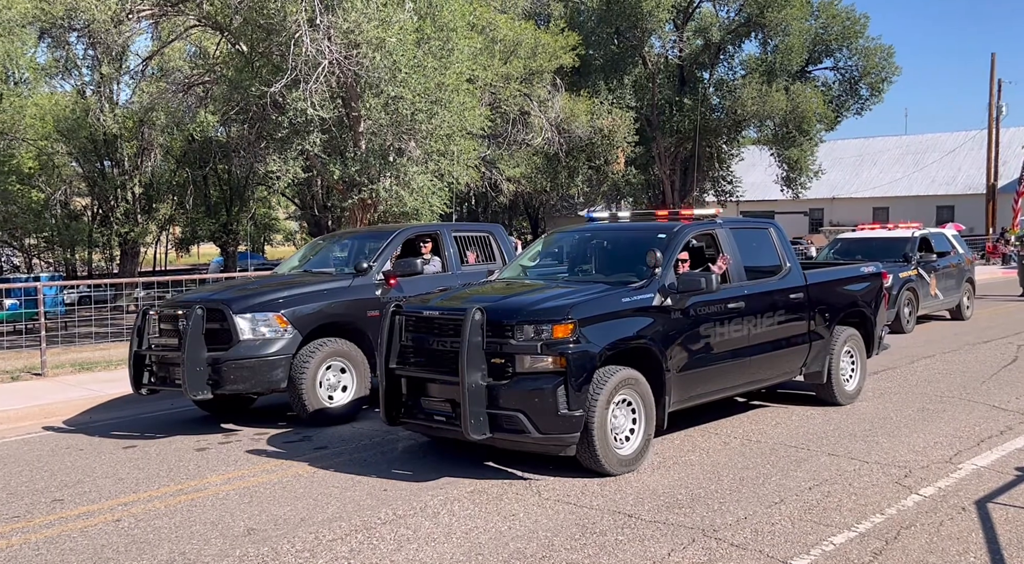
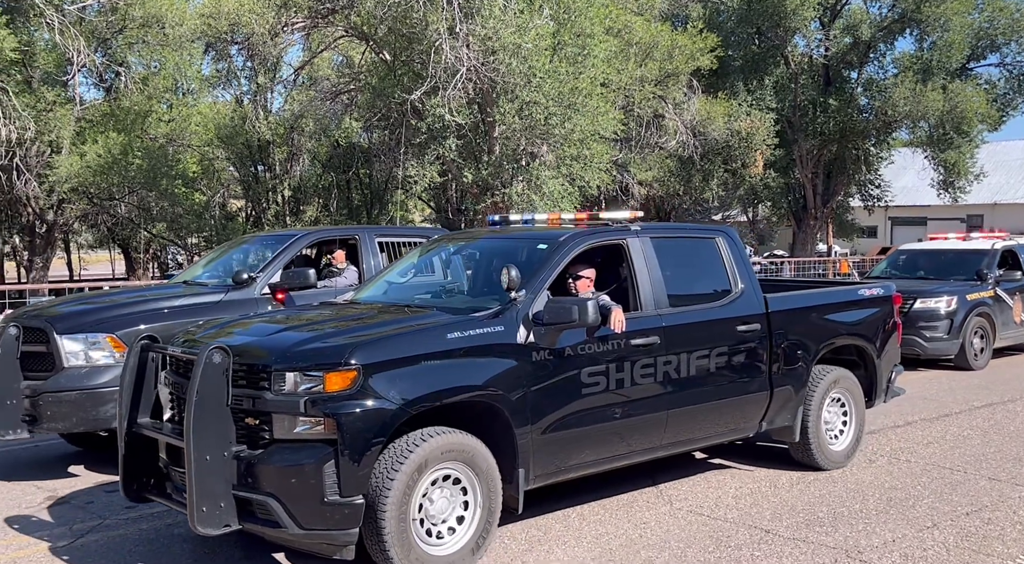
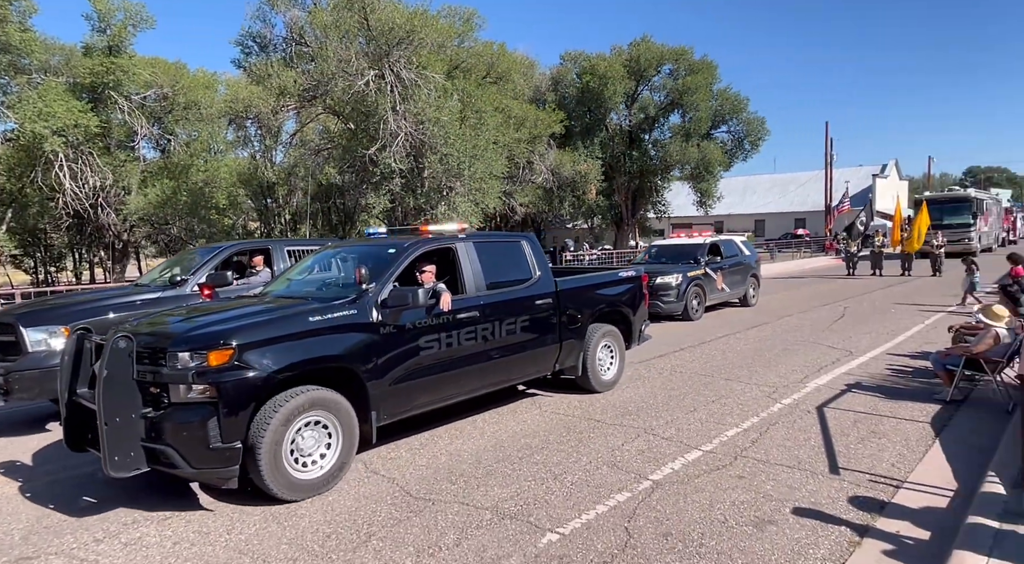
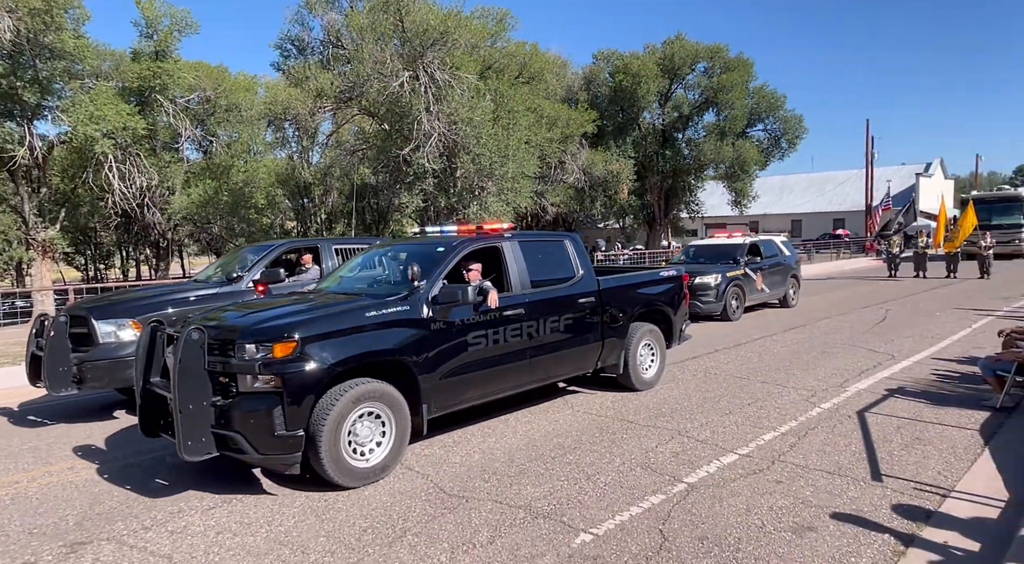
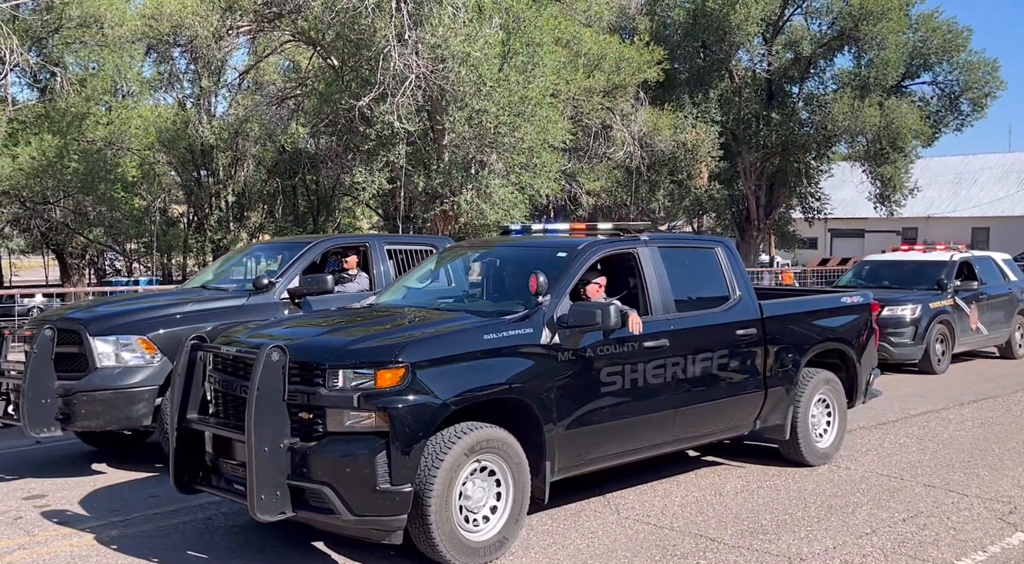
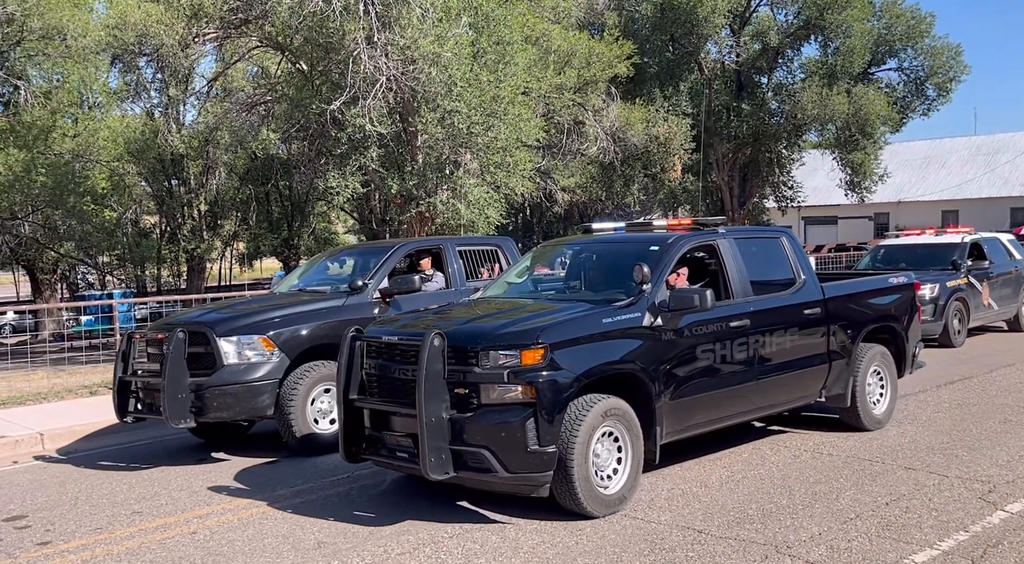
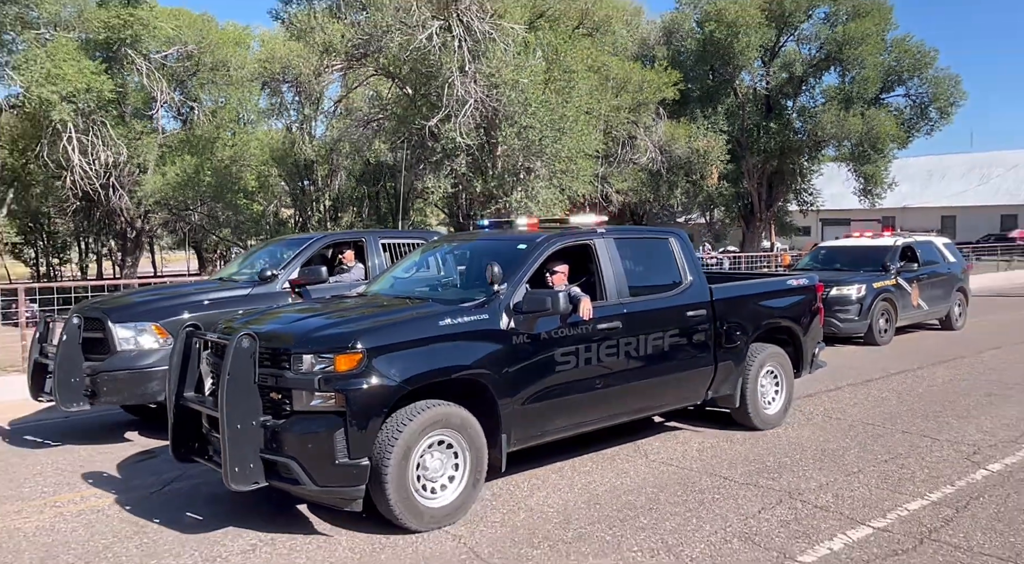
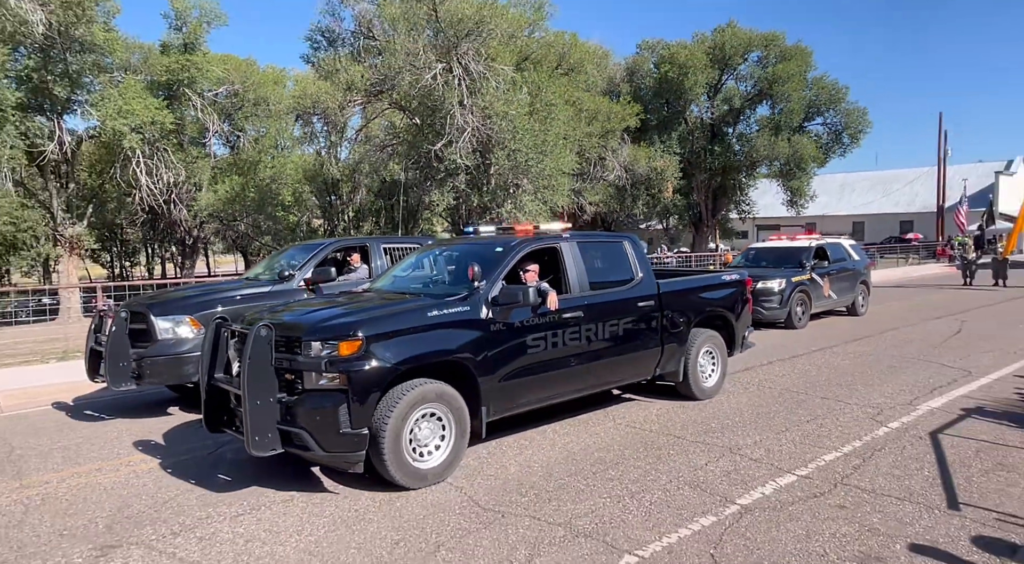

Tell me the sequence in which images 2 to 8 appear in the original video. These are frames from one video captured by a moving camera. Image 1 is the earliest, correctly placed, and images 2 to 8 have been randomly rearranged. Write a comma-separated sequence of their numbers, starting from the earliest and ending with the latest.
6, 5, 2, 7, 8, 4, 3
